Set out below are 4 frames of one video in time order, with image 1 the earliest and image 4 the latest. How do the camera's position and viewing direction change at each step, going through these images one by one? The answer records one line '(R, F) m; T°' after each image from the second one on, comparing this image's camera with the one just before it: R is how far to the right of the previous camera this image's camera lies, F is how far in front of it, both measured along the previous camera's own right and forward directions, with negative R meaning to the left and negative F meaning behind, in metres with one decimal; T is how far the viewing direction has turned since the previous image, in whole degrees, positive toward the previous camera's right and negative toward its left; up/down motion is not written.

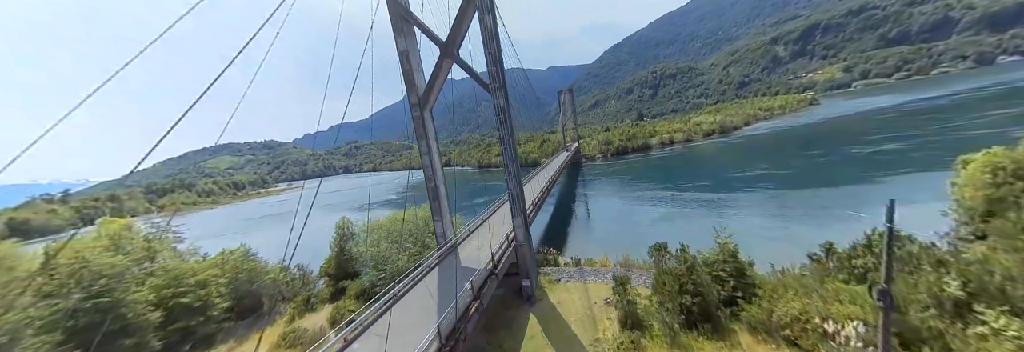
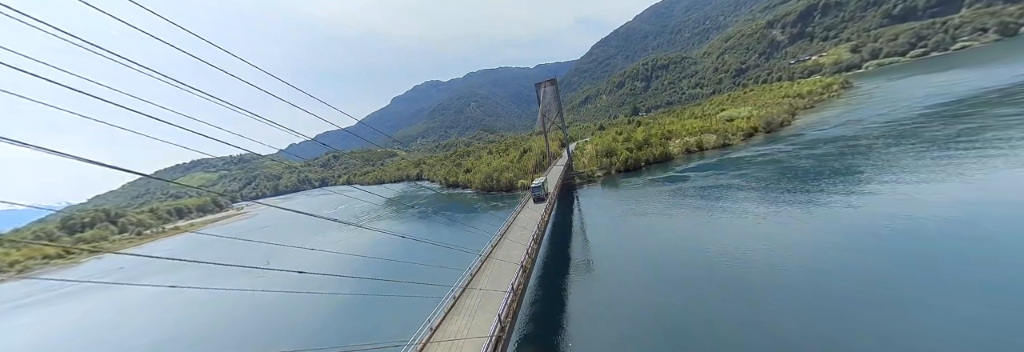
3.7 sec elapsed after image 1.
(+1.9, +7.0) m; +1°
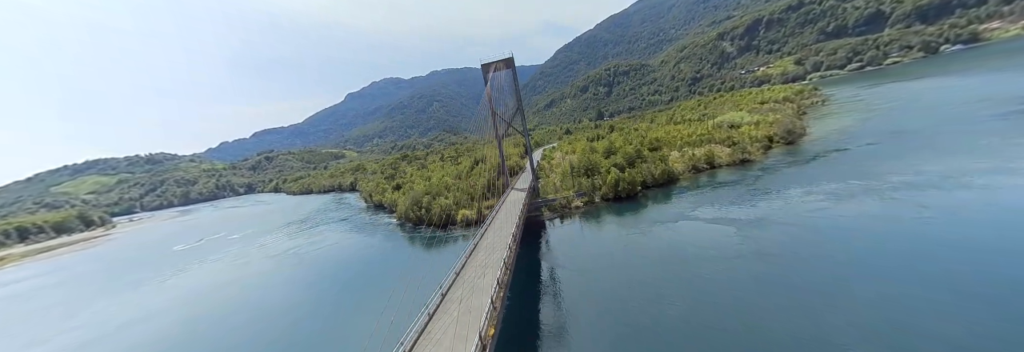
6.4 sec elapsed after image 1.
(+1.2, +5.6) m; +7°
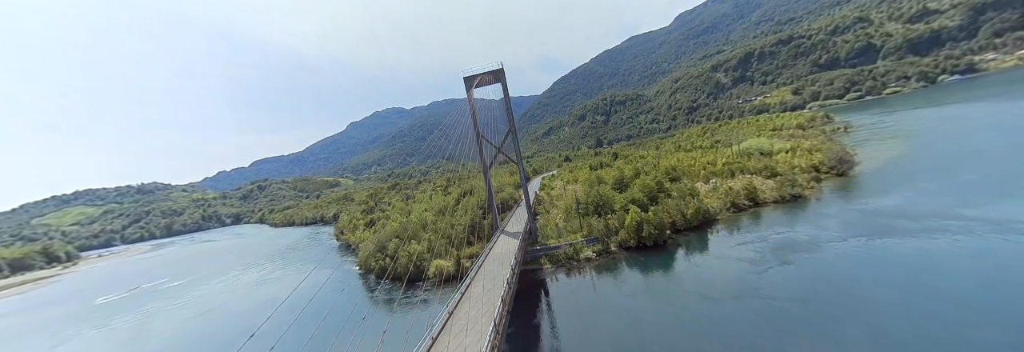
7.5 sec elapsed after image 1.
(+0.3, +2.4) m; 0°
